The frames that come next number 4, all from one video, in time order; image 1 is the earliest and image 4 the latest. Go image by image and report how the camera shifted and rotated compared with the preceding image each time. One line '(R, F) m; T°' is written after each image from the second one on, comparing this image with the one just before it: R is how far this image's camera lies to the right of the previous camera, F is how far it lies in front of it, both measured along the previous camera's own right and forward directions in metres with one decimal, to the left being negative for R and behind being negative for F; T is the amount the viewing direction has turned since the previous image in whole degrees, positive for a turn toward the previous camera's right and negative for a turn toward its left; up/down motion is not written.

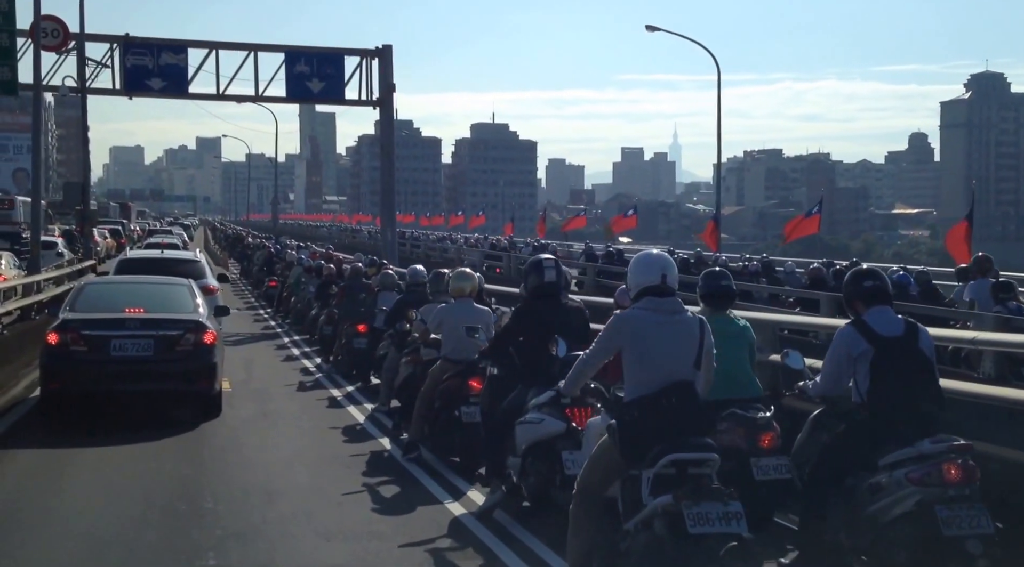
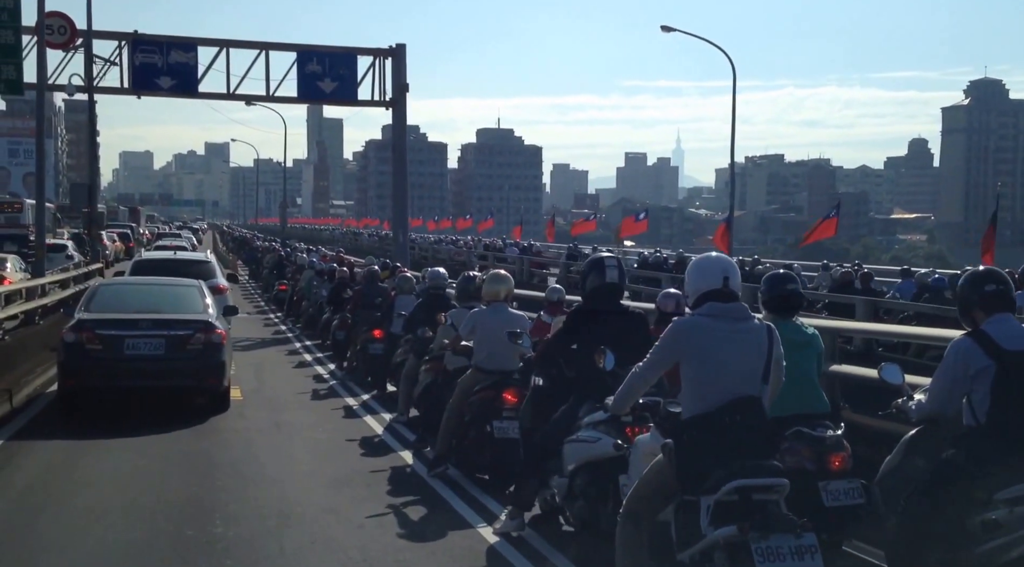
(0.0, -1.2) m; 0°
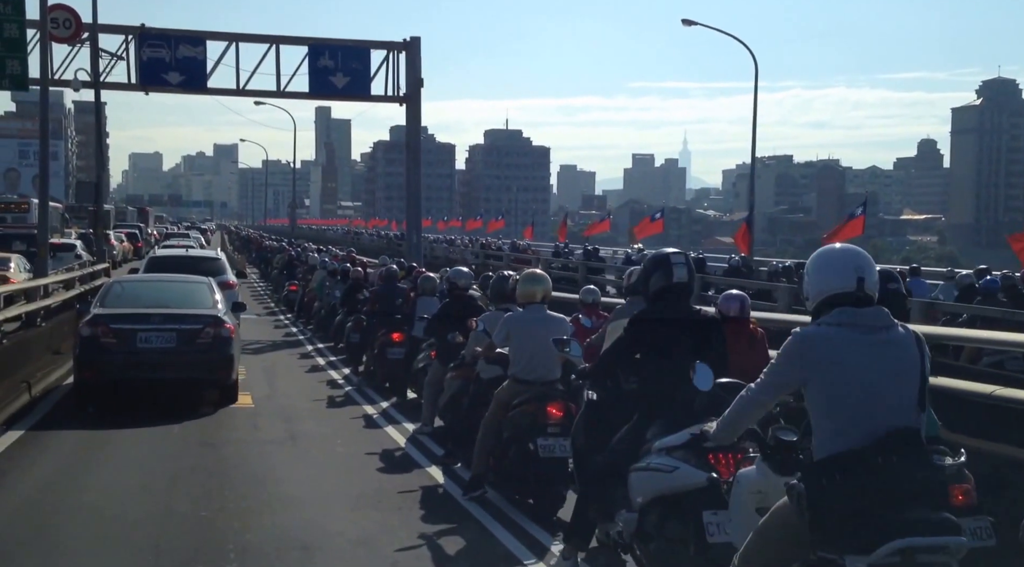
(-0.2, +0.5) m; 0°
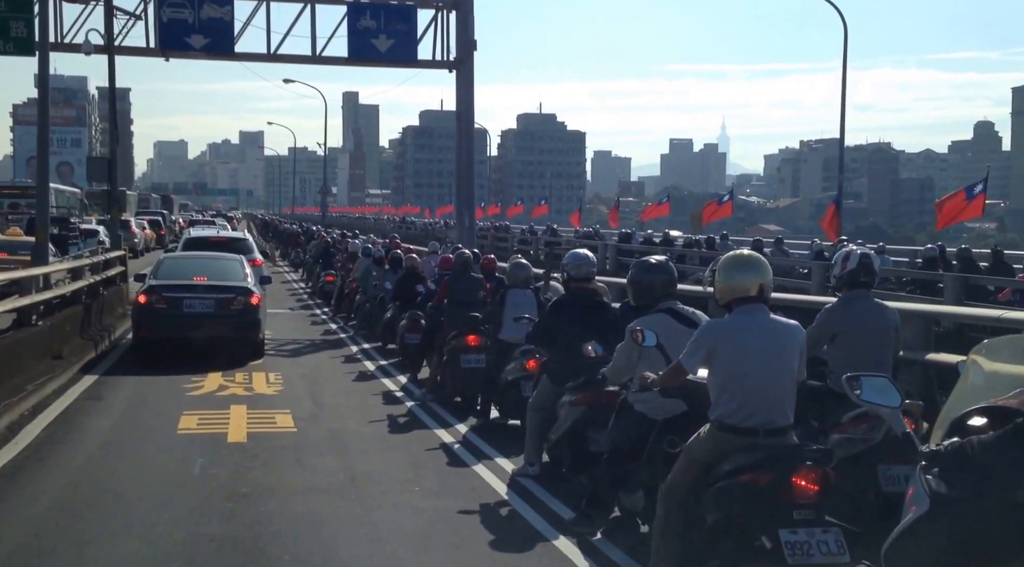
(-0.7, +2.7) m; -1°
